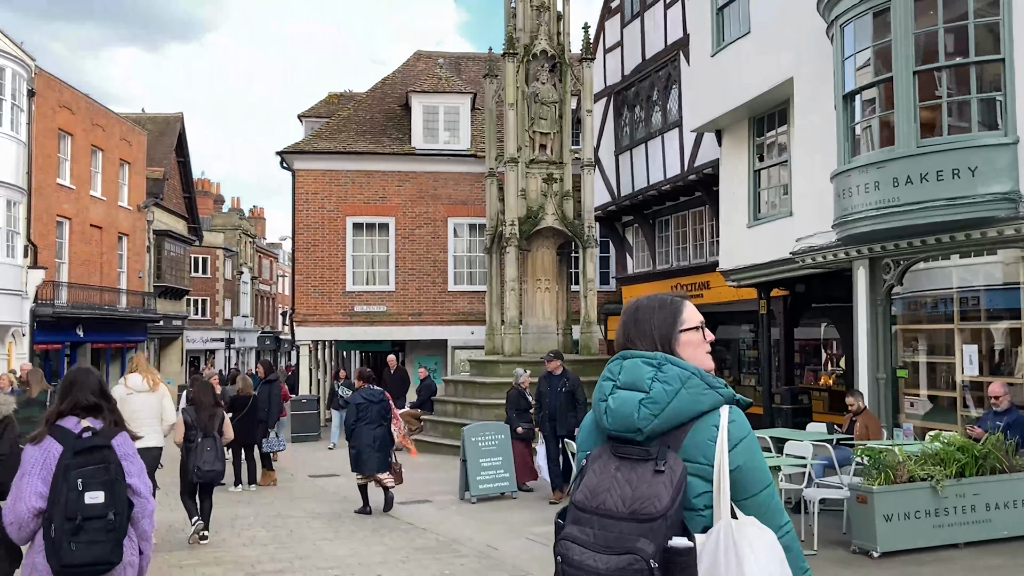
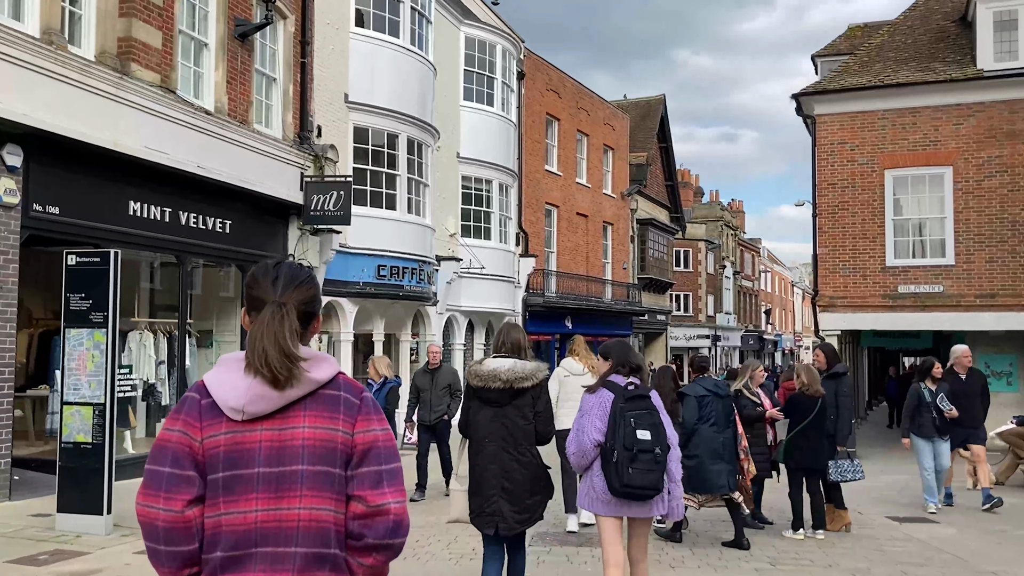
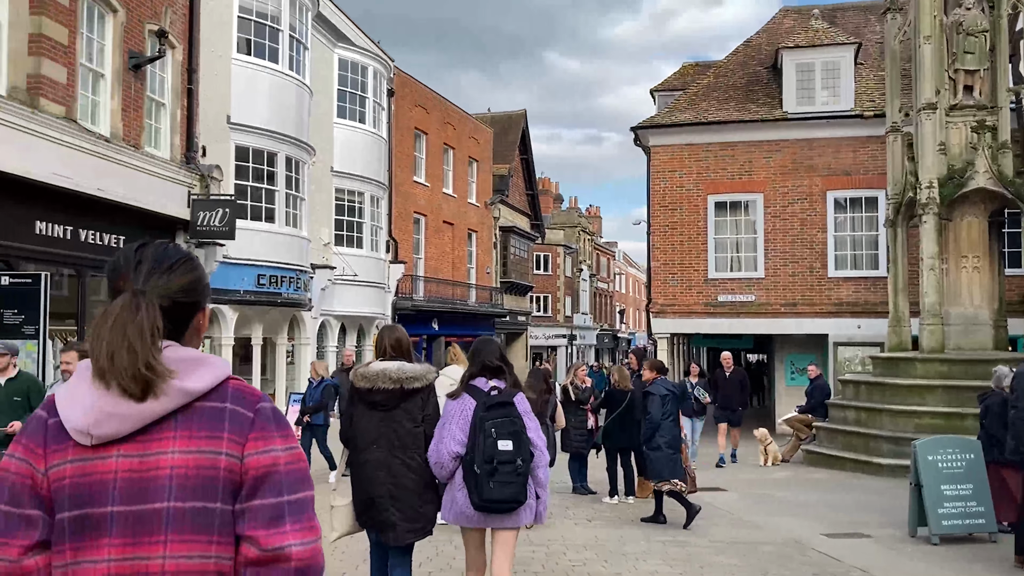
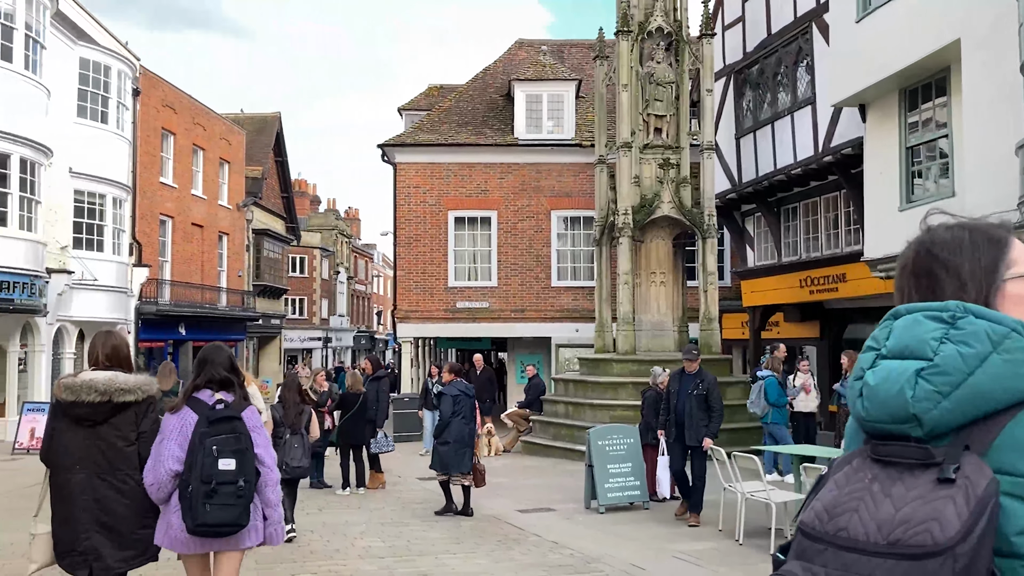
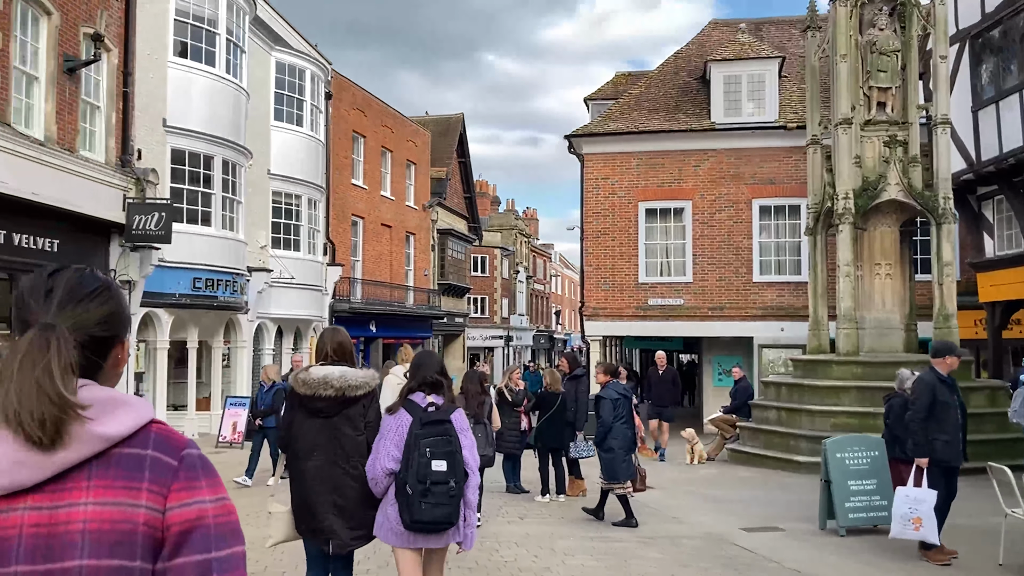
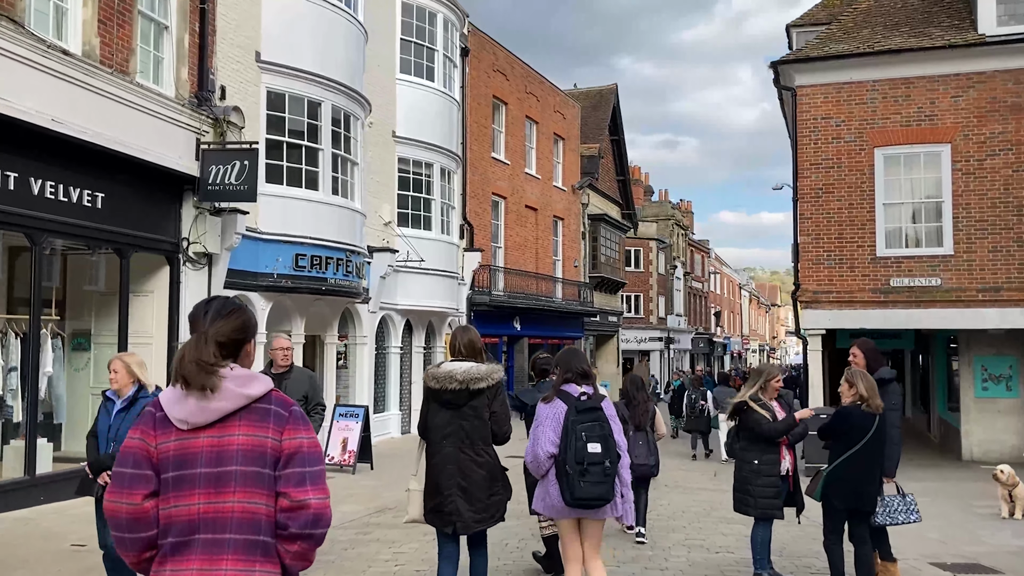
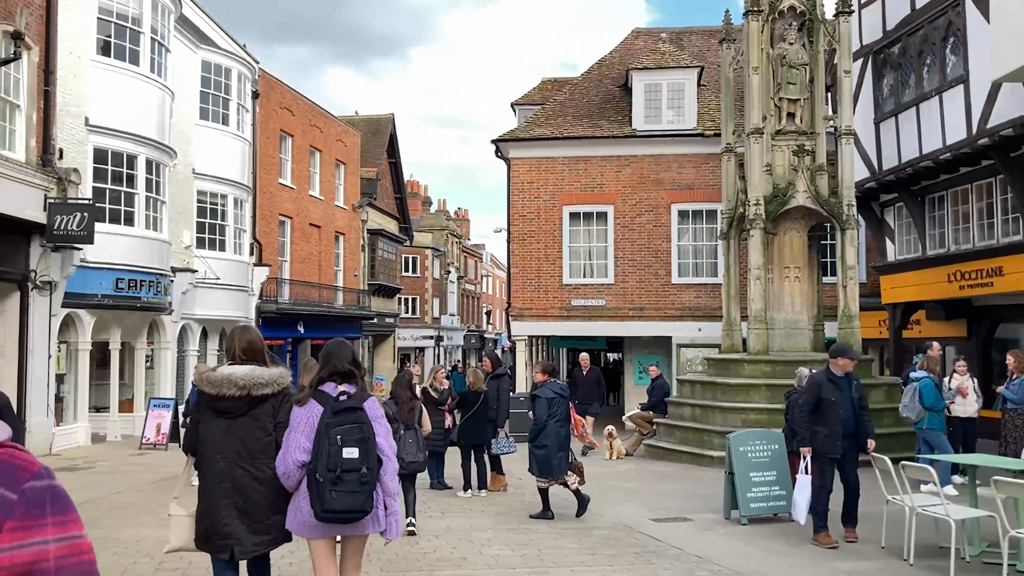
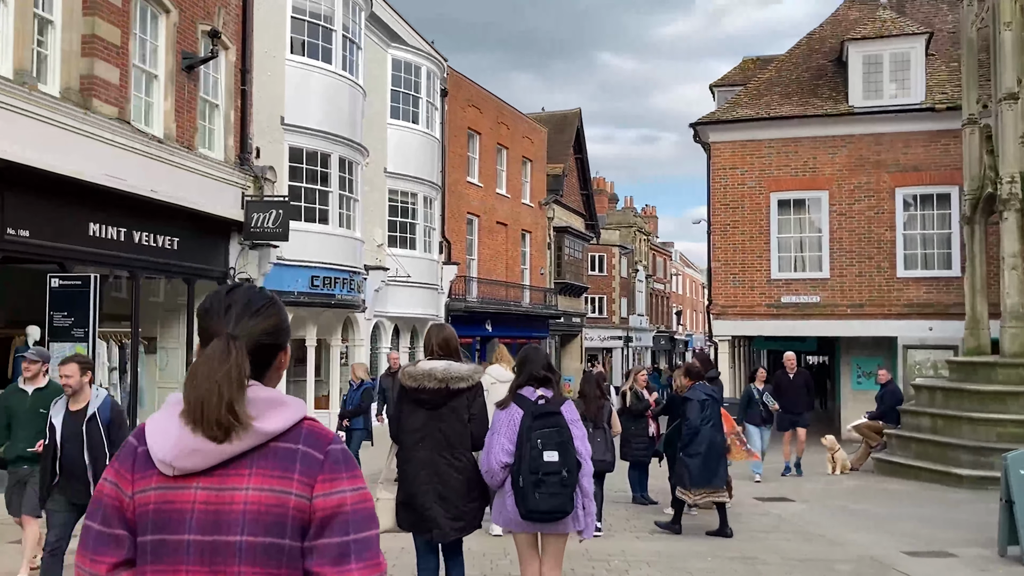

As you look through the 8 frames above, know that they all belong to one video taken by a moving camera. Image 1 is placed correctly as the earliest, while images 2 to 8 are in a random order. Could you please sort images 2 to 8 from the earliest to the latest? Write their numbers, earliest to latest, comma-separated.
4, 7, 5, 3, 8, 2, 6
